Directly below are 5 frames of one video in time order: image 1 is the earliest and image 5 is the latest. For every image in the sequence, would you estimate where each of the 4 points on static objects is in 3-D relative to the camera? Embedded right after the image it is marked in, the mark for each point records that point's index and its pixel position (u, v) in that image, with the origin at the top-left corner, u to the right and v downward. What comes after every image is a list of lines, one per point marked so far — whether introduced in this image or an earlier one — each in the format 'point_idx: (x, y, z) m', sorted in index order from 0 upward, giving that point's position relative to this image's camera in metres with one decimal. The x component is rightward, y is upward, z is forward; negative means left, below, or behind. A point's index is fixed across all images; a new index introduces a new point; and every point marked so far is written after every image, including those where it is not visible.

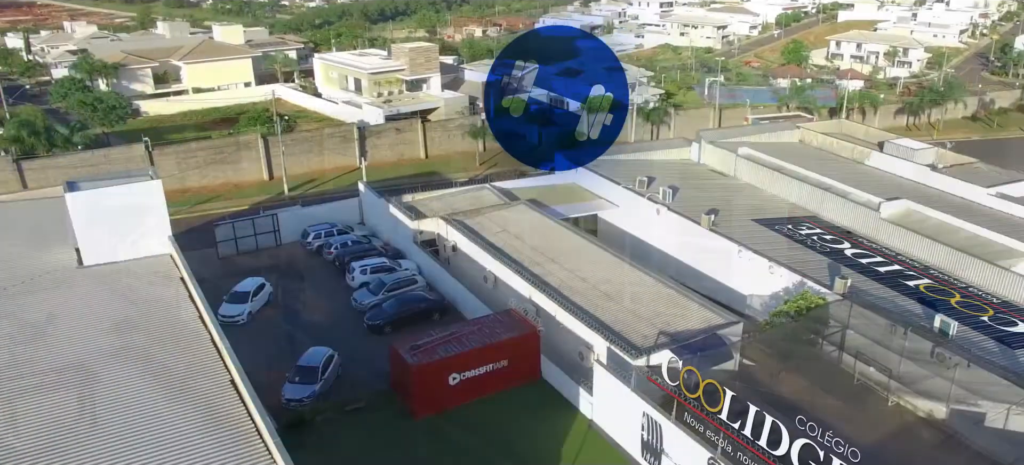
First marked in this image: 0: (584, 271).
0: (+1.6, -0.7, +18.6) m
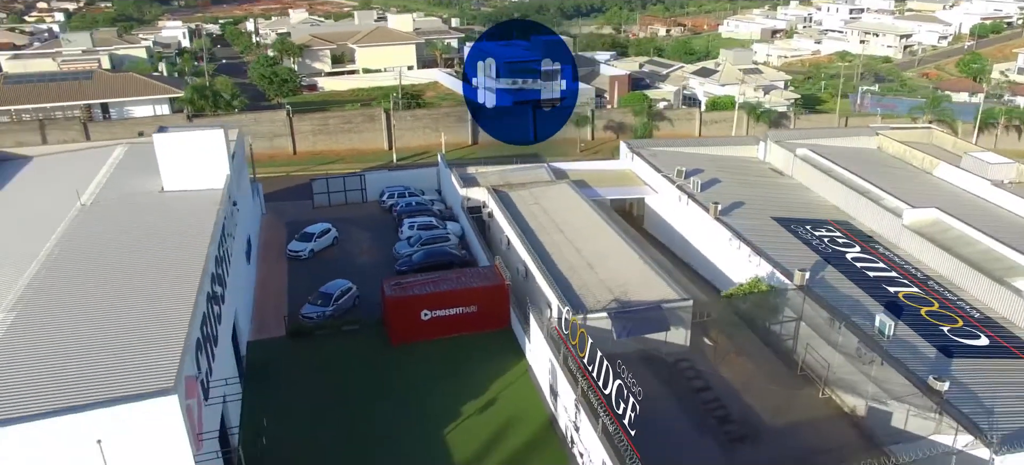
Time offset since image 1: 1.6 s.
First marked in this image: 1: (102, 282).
0: (+1.9, -0.1, +20.4) m
1: (-7.0, -0.9, +13.8) m
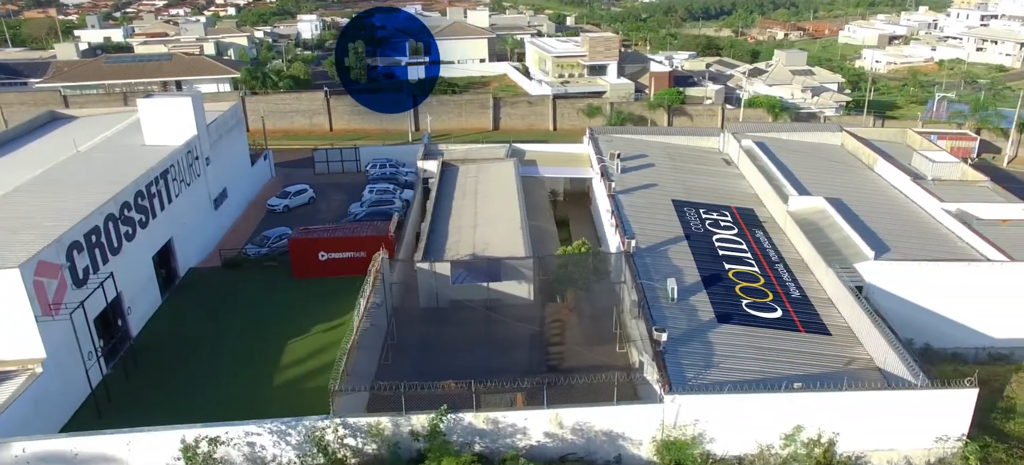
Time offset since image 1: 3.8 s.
0: (-0.5, +0.8, +22.7) m
1: (-10.6, +0.7, +18.1) m
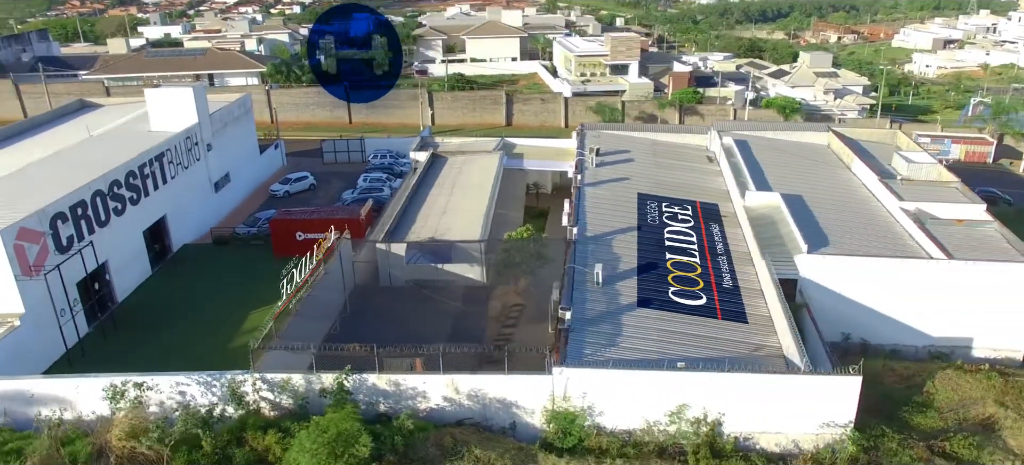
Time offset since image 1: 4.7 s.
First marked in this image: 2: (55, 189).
0: (-1.3, +1.2, +23.8) m
1: (-11.8, +1.4, +20.1) m
2: (-10.9, +1.1, +19.1) m
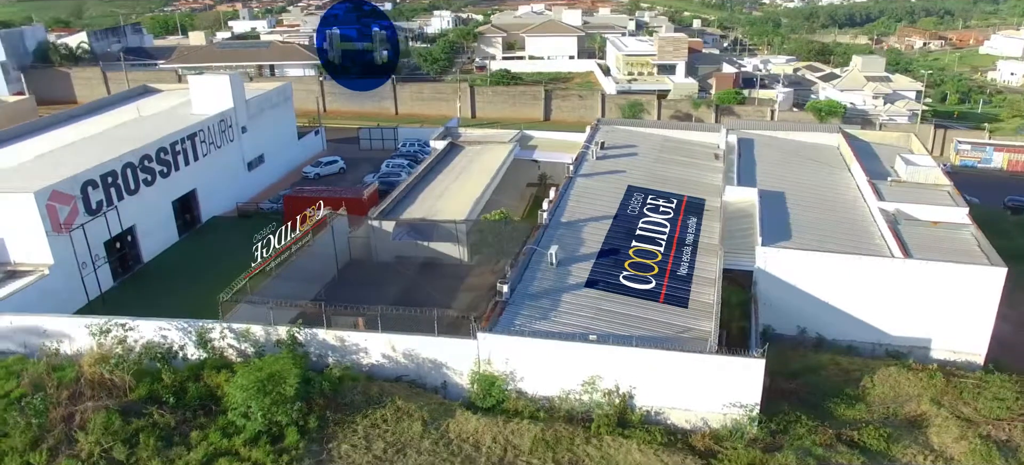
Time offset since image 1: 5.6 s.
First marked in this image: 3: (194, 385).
0: (-1.3, +1.7, +25.2) m
1: (-12.1, +2.4, +22.8) m
2: (-11.4, +2.1, +21.7) m
3: (-5.9, -2.8, +14.8) m
